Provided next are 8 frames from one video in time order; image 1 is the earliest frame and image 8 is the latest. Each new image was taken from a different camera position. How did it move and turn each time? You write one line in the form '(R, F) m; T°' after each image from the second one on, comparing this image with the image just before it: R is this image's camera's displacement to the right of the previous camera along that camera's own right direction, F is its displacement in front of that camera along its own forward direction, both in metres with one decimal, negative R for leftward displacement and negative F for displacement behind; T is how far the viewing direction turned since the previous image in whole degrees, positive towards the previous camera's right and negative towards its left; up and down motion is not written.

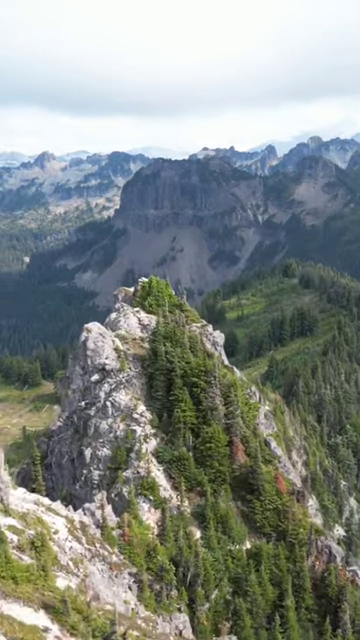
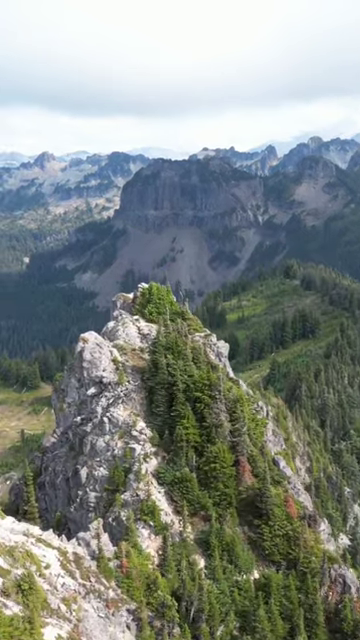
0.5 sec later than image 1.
(-0.1, +2.0) m; 0°
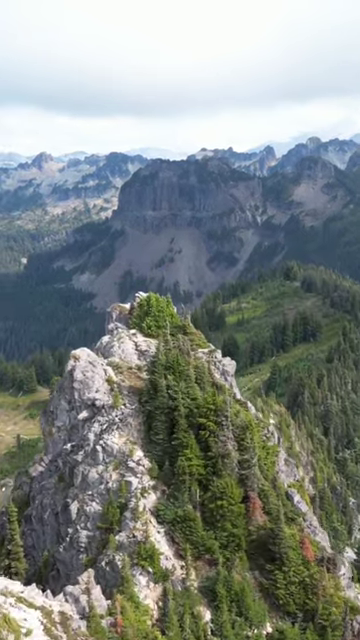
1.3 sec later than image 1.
(-0.2, +2.9) m; 0°
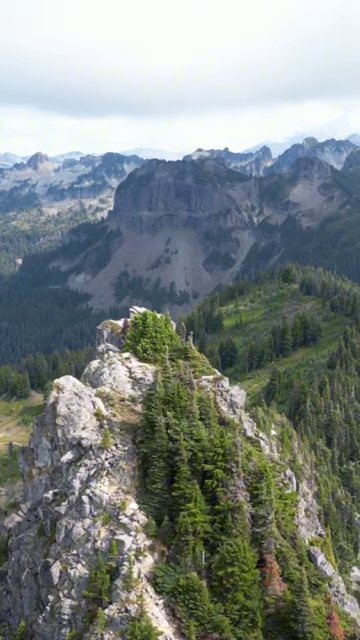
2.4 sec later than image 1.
(-0.2, +3.9) m; 0°
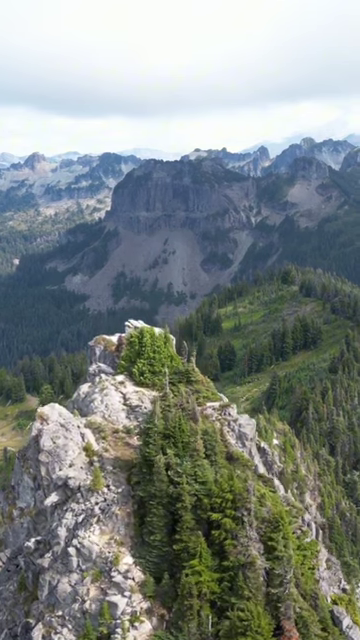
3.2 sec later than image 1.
(-0.1, +2.9) m; 0°
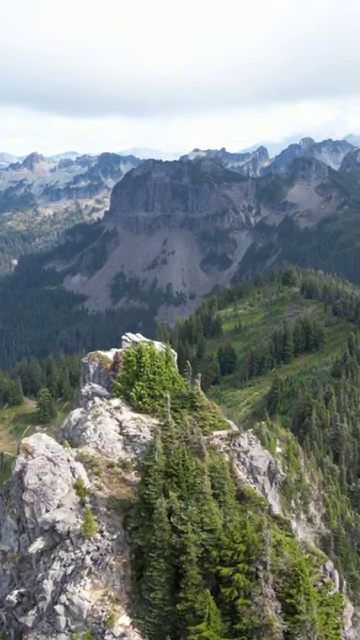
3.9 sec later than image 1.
(-0.1, +2.4) m; 0°
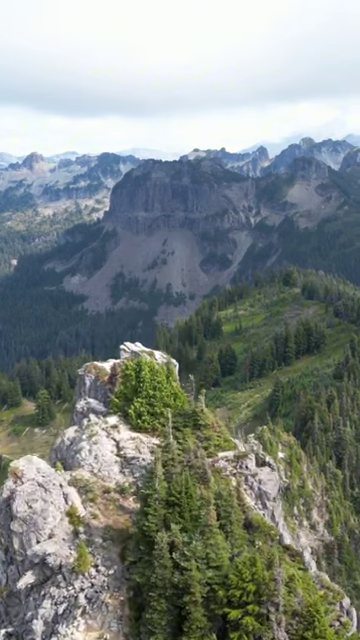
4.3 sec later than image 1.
(-0.1, +1.5) m; 0°
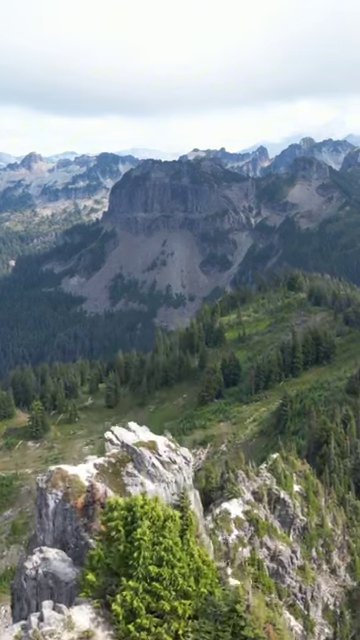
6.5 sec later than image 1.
(-0.5, +8.3) m; 0°
